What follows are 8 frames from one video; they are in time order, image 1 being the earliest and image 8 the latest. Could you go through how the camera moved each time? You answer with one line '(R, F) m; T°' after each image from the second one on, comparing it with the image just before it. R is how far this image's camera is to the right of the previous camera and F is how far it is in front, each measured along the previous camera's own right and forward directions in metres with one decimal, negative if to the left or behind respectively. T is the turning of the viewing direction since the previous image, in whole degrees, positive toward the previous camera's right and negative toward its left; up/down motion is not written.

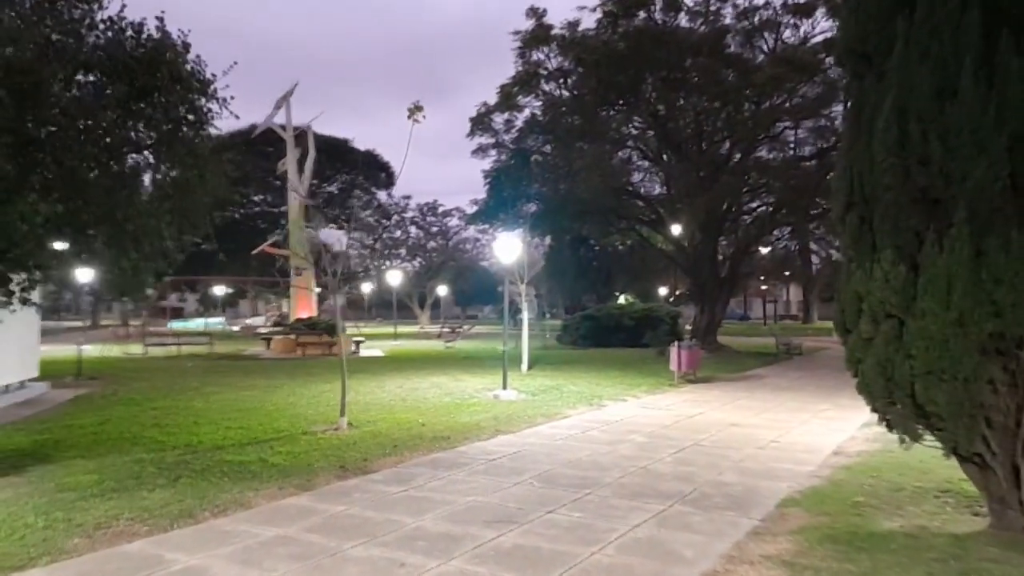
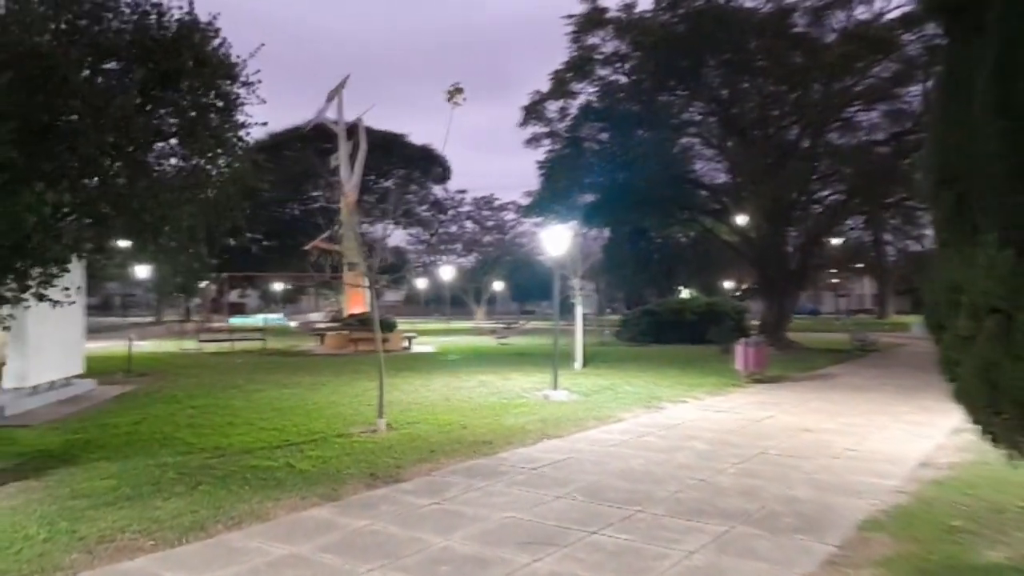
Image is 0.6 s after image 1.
(+0.2, +0.7) m; -4°
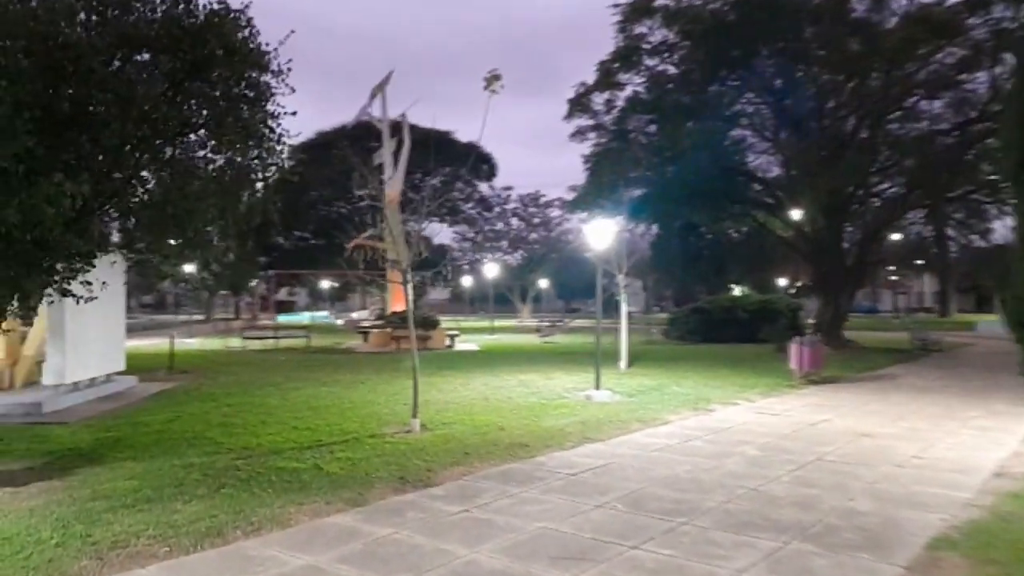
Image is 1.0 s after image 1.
(+0.1, +0.4) m; -3°
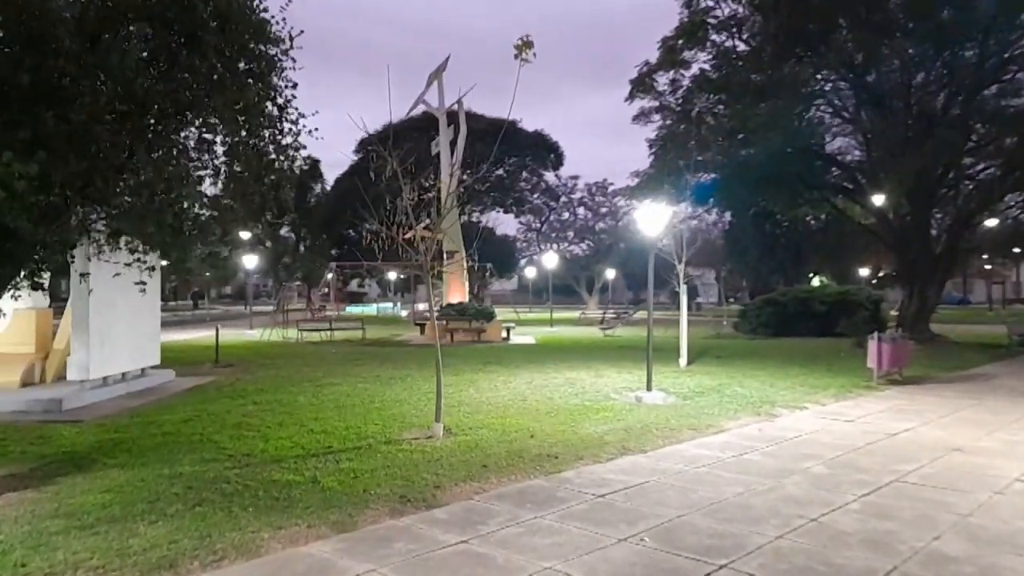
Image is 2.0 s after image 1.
(+0.5, +1.0) m; -5°
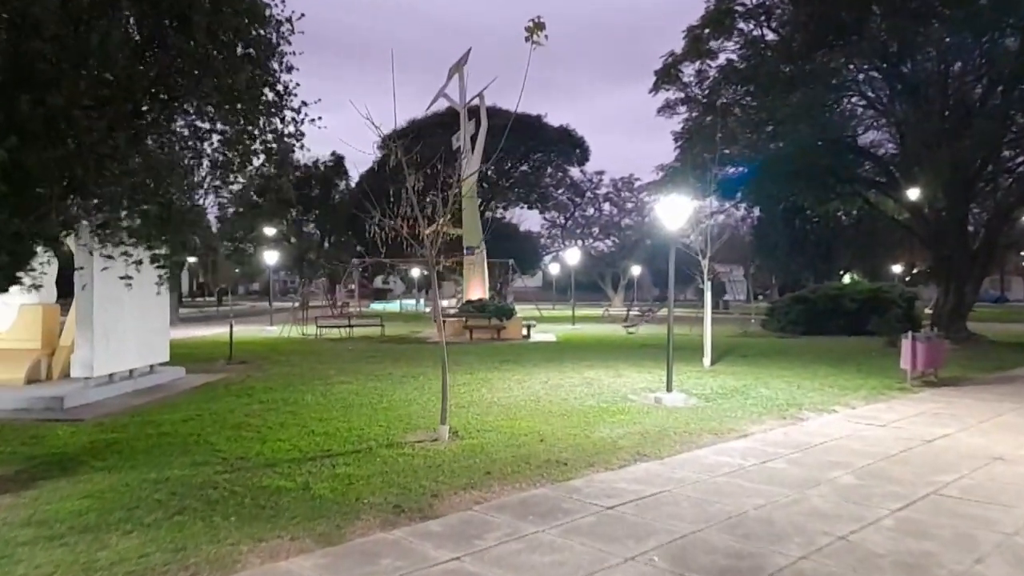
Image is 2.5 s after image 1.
(+0.2, +0.5) m; -2°
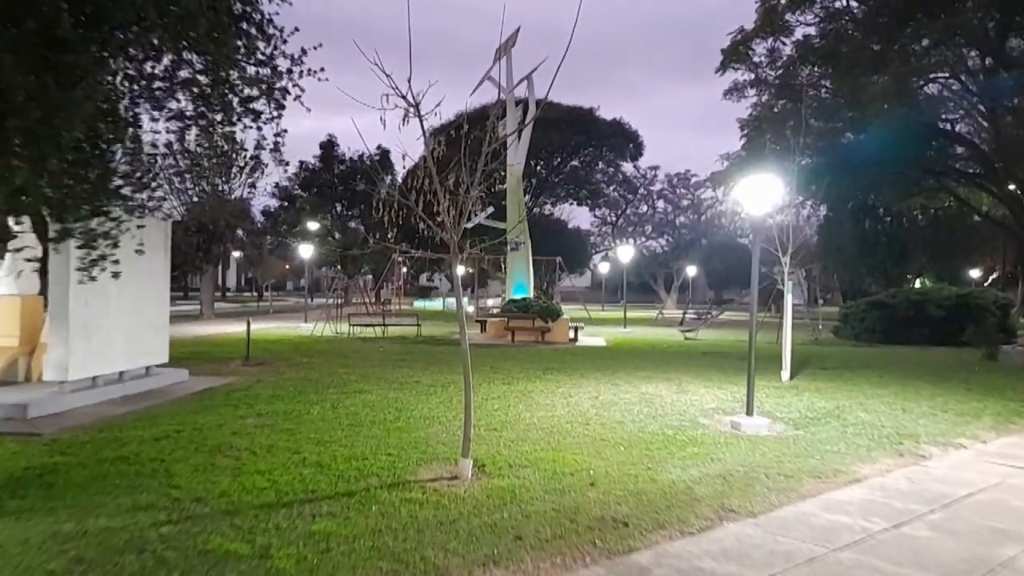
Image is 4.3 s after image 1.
(0.0, +1.9) m; -3°
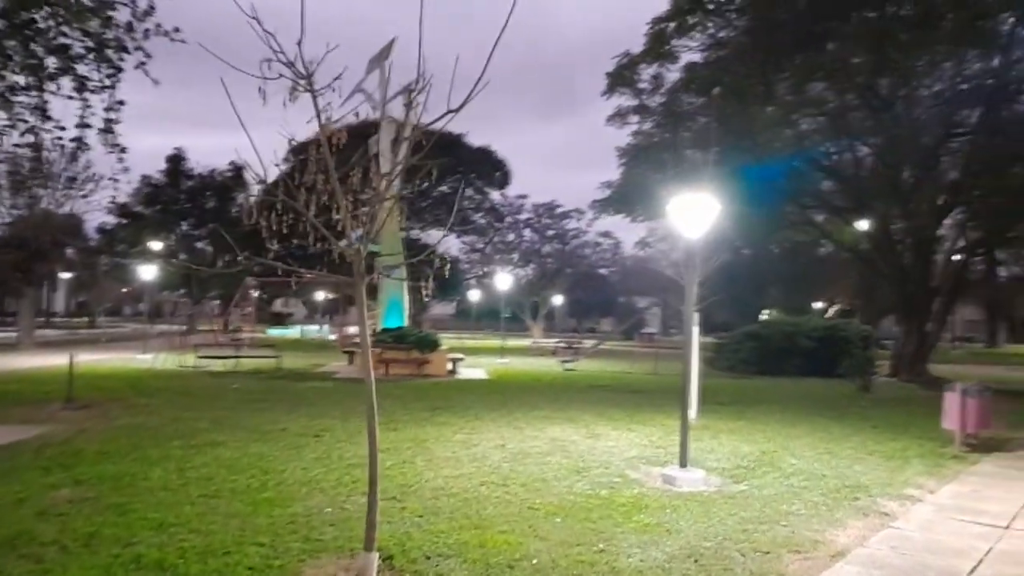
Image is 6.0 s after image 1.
(-0.4, +1.5) m; +10°
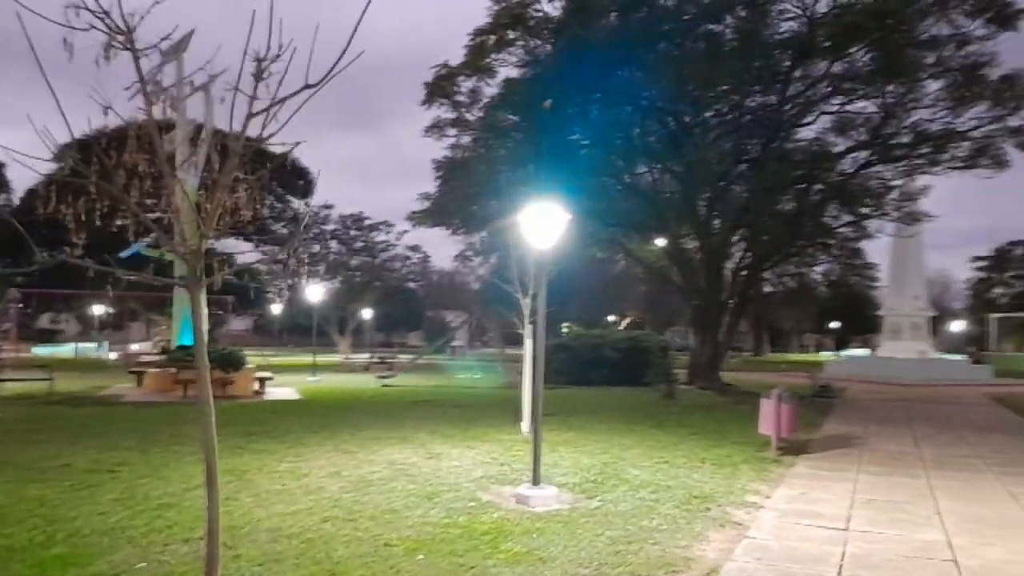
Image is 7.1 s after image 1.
(-0.4, +0.6) m; +14°
